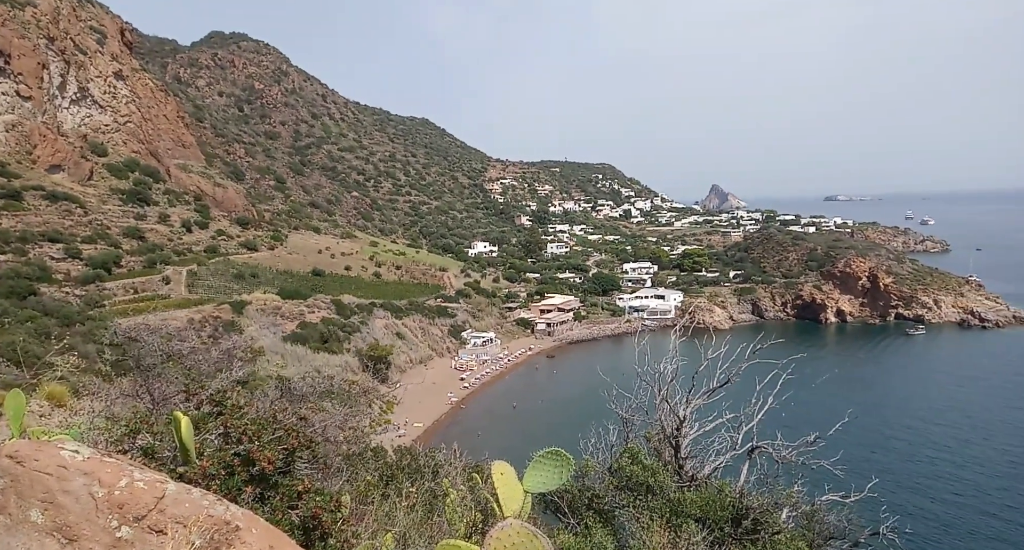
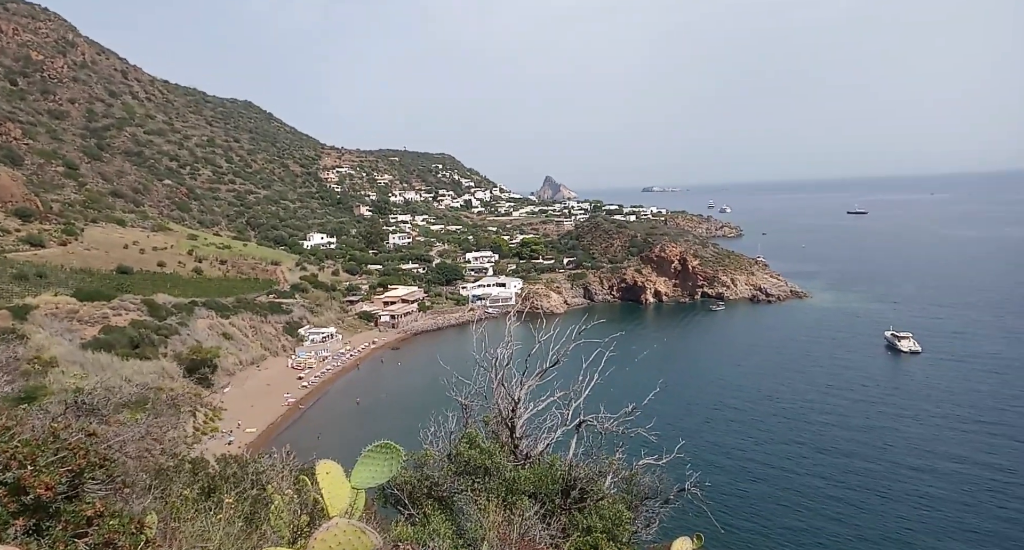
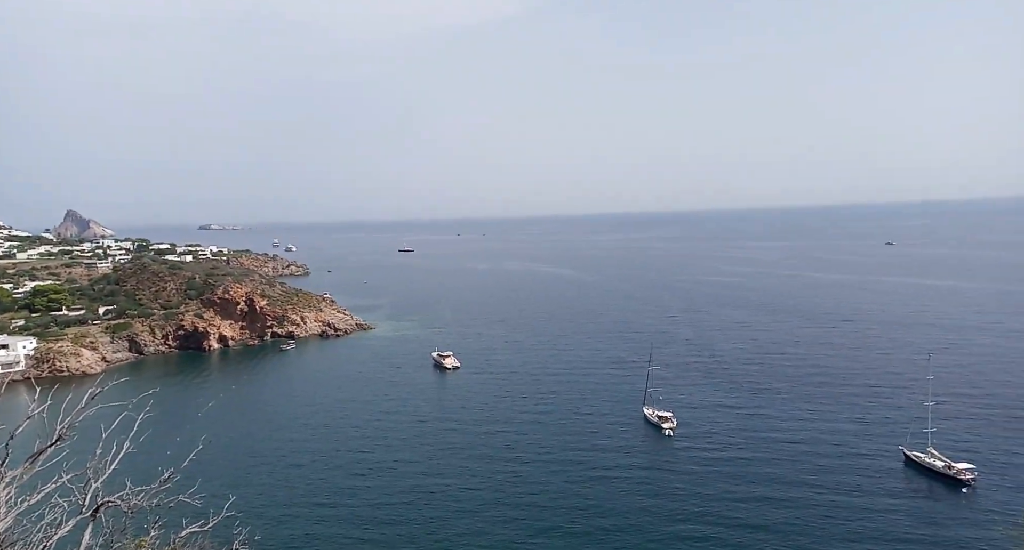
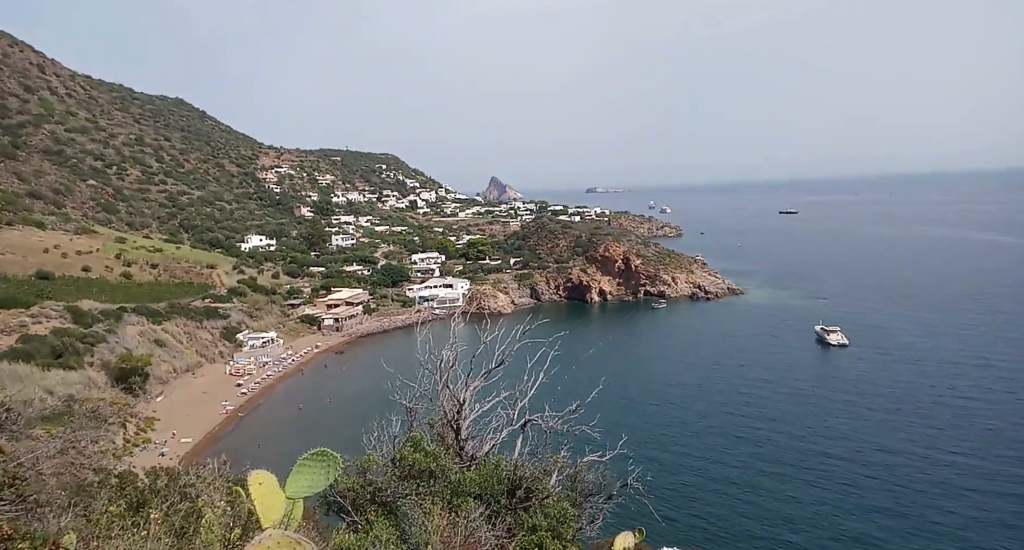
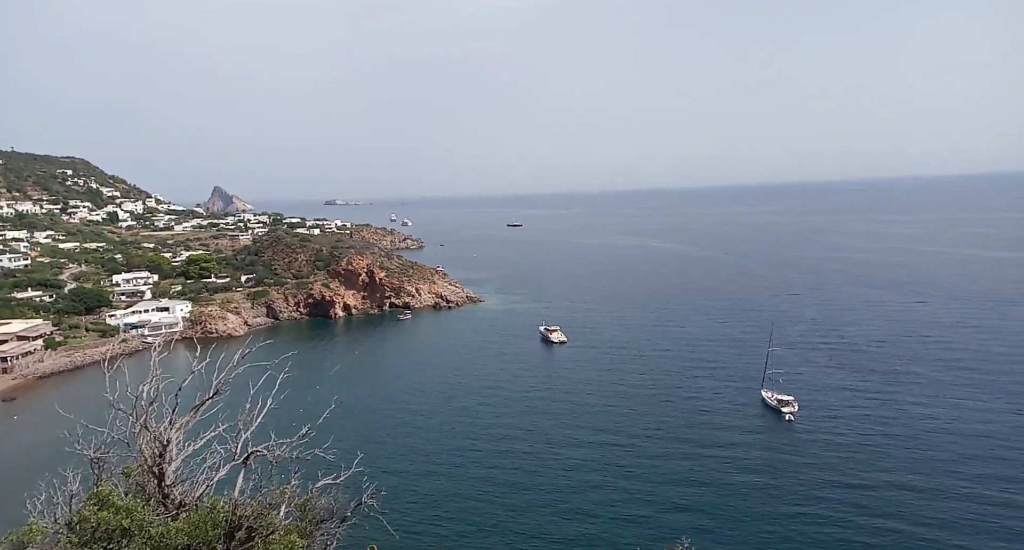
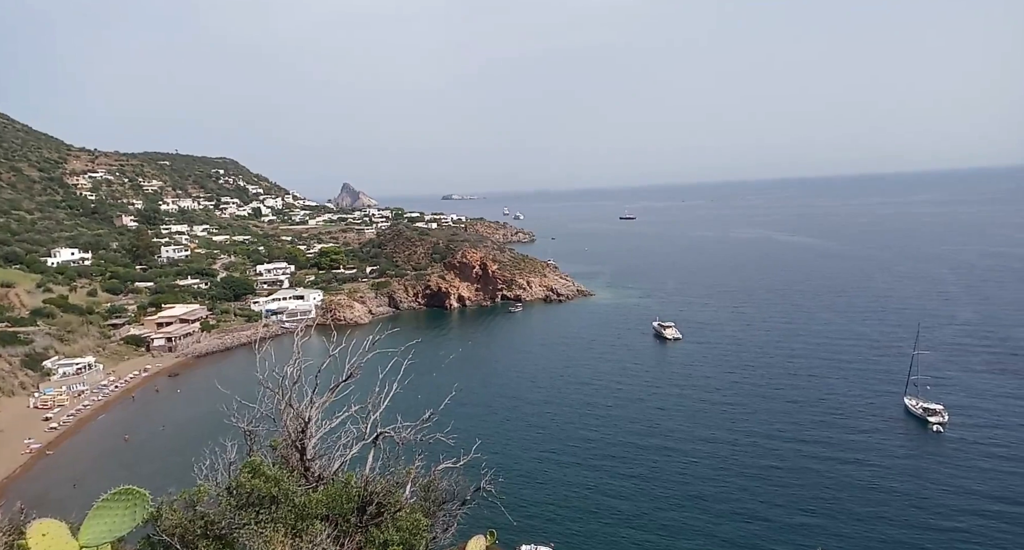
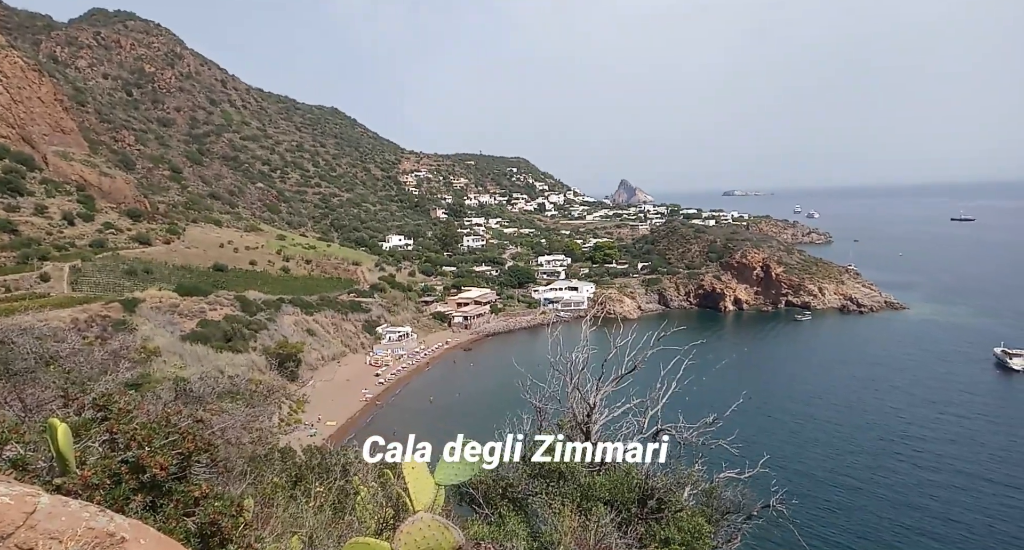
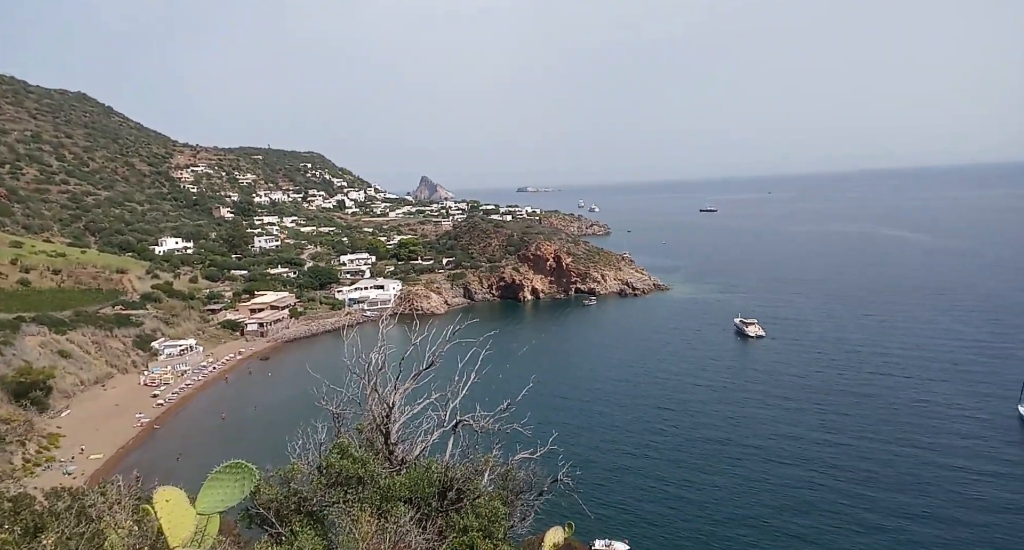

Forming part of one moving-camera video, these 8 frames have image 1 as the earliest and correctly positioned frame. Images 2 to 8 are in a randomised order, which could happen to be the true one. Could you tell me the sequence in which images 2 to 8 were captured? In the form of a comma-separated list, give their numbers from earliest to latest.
7, 2, 4, 8, 6, 5, 3
